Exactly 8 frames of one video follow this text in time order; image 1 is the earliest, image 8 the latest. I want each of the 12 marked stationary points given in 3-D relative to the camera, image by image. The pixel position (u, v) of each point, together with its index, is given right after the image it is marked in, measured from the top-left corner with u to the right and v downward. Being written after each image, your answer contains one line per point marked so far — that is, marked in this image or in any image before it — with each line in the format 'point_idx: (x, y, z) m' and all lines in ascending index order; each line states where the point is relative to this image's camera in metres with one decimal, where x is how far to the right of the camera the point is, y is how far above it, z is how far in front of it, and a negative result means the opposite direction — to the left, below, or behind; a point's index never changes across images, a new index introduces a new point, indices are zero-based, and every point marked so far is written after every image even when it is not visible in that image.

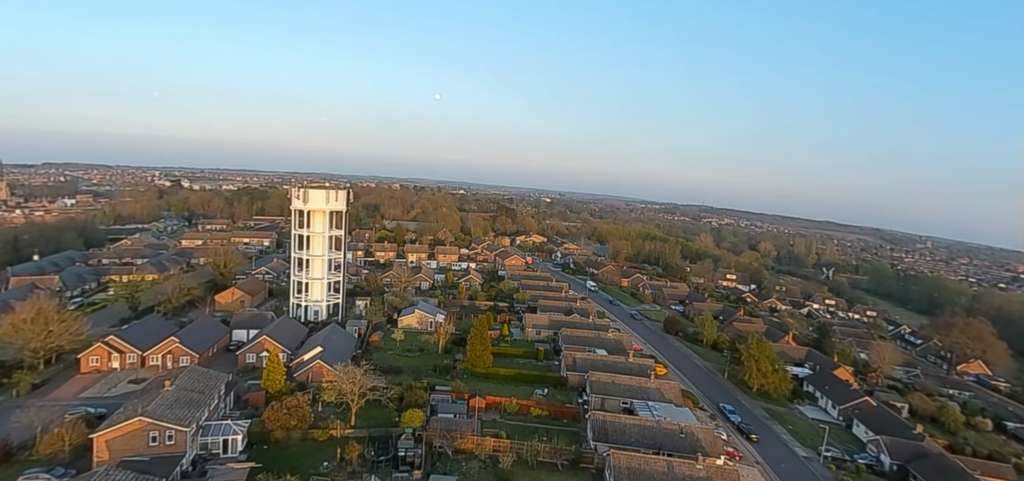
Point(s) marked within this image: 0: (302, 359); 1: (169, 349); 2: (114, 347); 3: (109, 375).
0: (-7.7, -4.4, +18.6) m
1: (-12.7, -4.0, +18.7) m
2: (-14.6, -3.9, +18.6) m
3: (-14.4, -4.8, +18.2) m
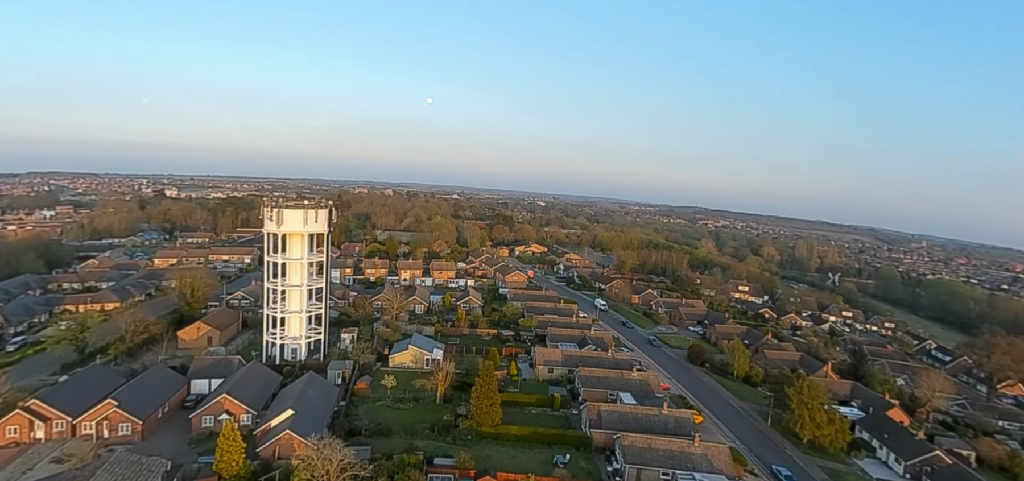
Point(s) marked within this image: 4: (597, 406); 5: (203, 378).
0: (-7.3, -5.6, +15.2) m
1: (-12.3, -5.3, +15.3) m
2: (-14.1, -5.2, +15.1) m
3: (-14.0, -6.1, +14.7) m
4: (+3.0, -5.9, +18.0) m
5: (-11.5, -5.1, +18.9) m
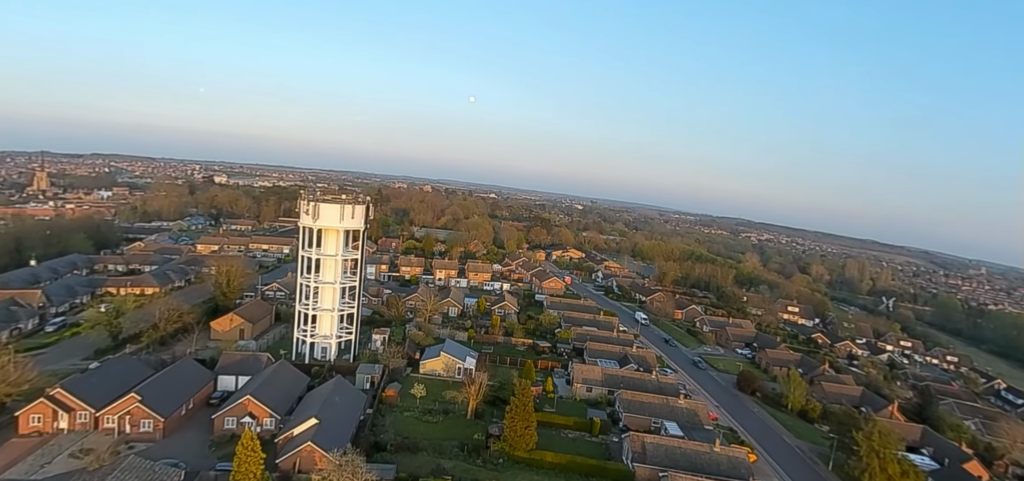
0: (-6.2, -5.5, +14.3) m
1: (-11.2, -4.9, +14.7) m
2: (-13.1, -4.7, +14.7) m
3: (-13.0, -5.6, +14.3) m
4: (+4.2, -6.4, +16.4) m
5: (-10.2, -4.9, +18.3) m
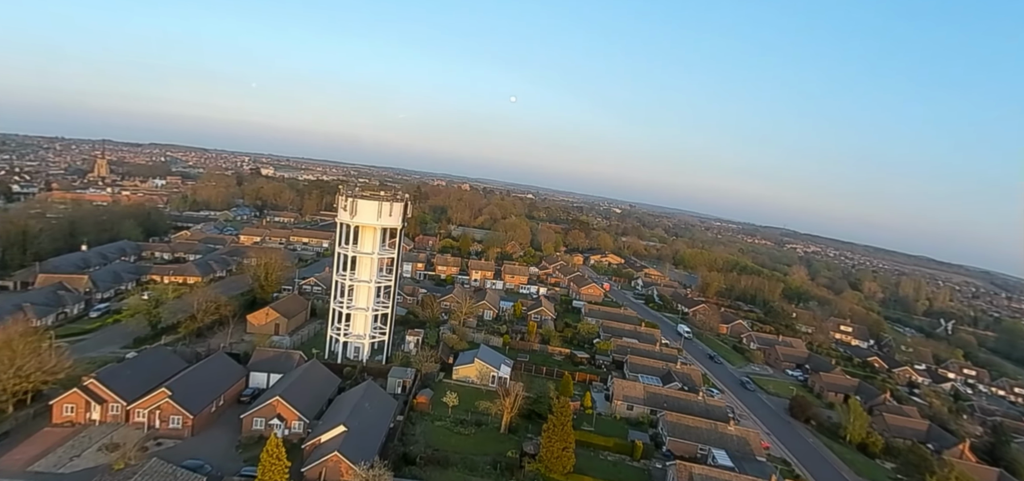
0: (-5.2, -5.4, +13.7) m
1: (-10.1, -4.7, +14.4) m
2: (-12.0, -4.4, +14.5) m
3: (-12.0, -5.3, +14.1) m
4: (+5.3, -6.7, +15.1) m
5: (-8.9, -4.7, +18.0) m
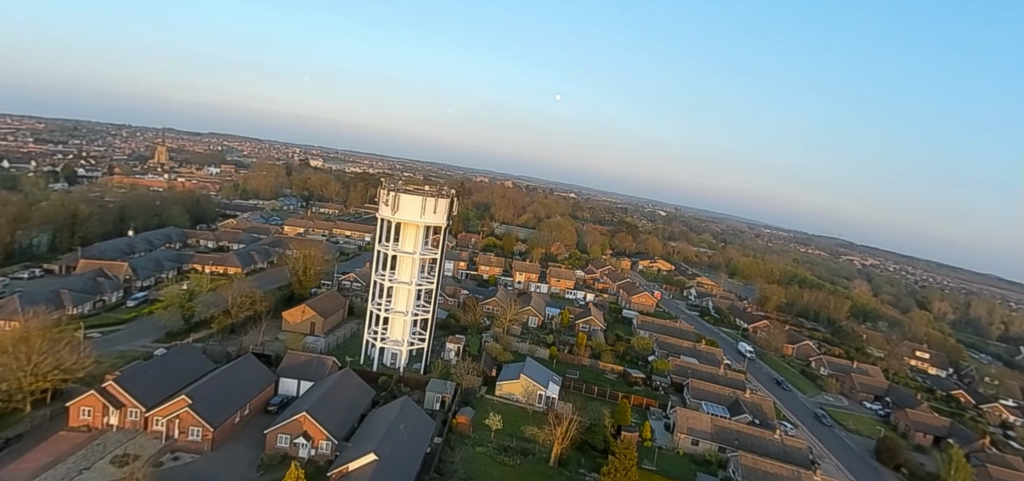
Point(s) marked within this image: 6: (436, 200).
0: (-3.9, -5.4, +12.0) m
1: (-8.7, -4.5, +13.2) m
2: (-10.5, -4.1, +13.4) m
3: (-10.6, -5.1, +13.0) m
4: (+6.6, -7.2, +12.6) m
5: (-7.2, -4.5, +16.6) m
6: (-2.8, +1.5, +18.7) m
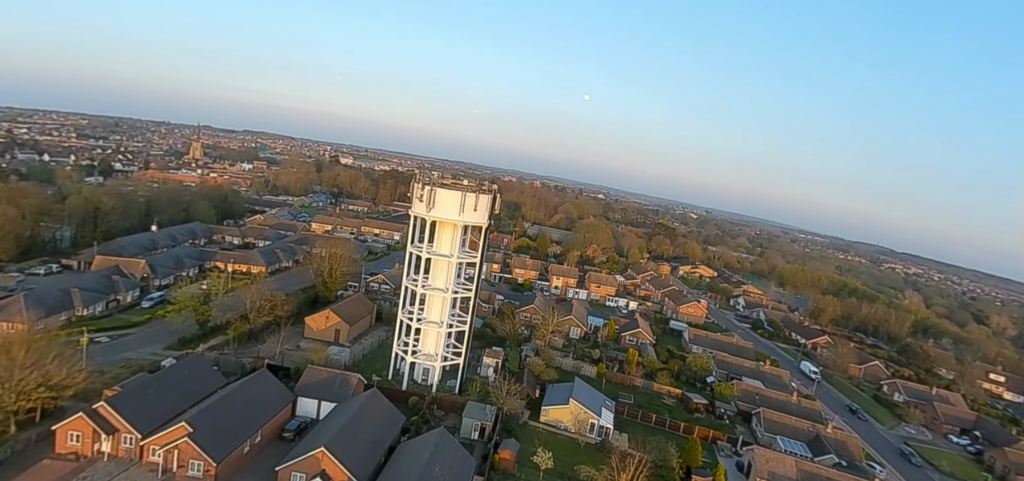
0: (-2.7, -5.5, +9.8) m
1: (-7.4, -4.4, +11.1) m
2: (-9.2, -4.1, +11.4) m
3: (-9.3, -5.0, +11.1) m
4: (+7.8, -7.4, +9.8) m
5: (-5.7, -4.5, +14.5) m
6: (-1.1, +1.4, +16.3) m
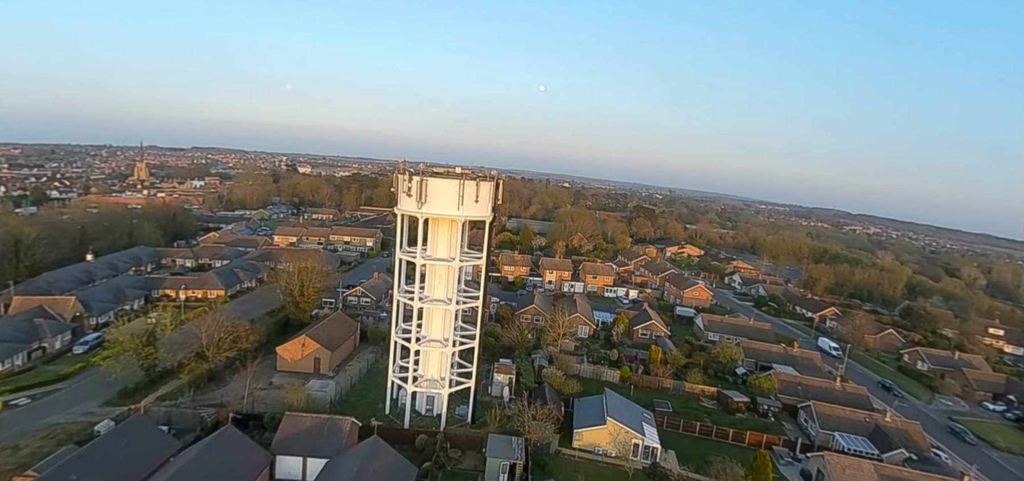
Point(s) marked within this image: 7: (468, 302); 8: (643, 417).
0: (-1.5, -5.6, +6.9) m
1: (-6.4, -5.0, +8.0) m
2: (-8.2, -4.7, +8.2) m
3: (-8.2, -5.7, +7.8) m
4: (+9.1, -6.6, +7.6) m
5: (-4.9, -4.8, +11.5) m
6: (-0.9, +1.4, +13.5) m
7: (-1.3, -1.8, +14.3) m
8: (+3.8, -5.1, +14.9) m
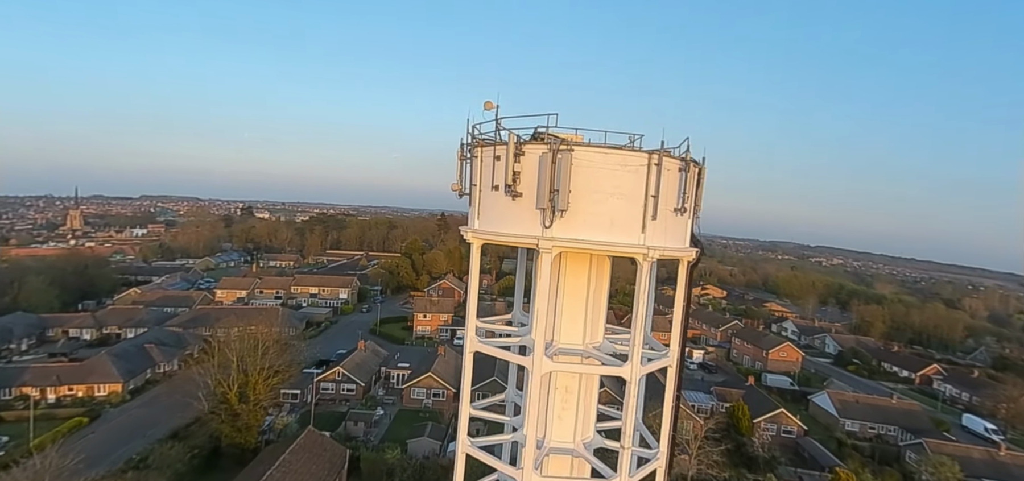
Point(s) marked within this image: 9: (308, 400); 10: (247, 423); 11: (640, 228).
0: (+1.7, -5.8, -1.4) m
1: (-3.3, -5.4, -0.6) m
2: (-5.1, -5.2, -0.5) m
3: (-5.1, -6.1, -1.0) m
4: (+12.2, -6.6, 0.0) m
5: (-2.0, -5.5, +3.0) m
6: (+1.6, +0.7, +5.8) m
7: (+1.3, -2.6, +6.3) m
8: (+6.4, -5.9, +7.0) m
9: (-6.3, -4.8, +15.6) m
10: (-6.3, -4.2, +12.0) m
11: (+1.2, +0.1, +5.4) m
